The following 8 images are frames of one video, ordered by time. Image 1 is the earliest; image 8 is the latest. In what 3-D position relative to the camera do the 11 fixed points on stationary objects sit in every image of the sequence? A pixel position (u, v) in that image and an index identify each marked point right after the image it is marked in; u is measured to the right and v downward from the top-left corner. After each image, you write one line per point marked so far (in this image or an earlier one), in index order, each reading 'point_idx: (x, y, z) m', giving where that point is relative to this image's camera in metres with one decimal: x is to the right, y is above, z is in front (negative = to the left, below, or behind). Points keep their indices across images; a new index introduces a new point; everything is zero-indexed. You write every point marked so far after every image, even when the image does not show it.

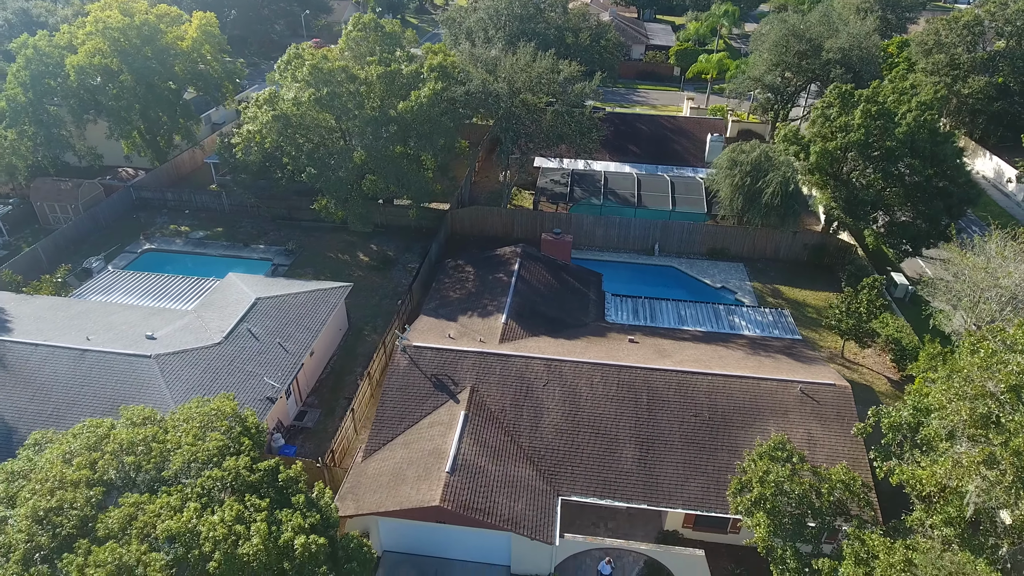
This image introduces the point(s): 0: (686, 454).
0: (+5.4, -5.0, +19.7) m
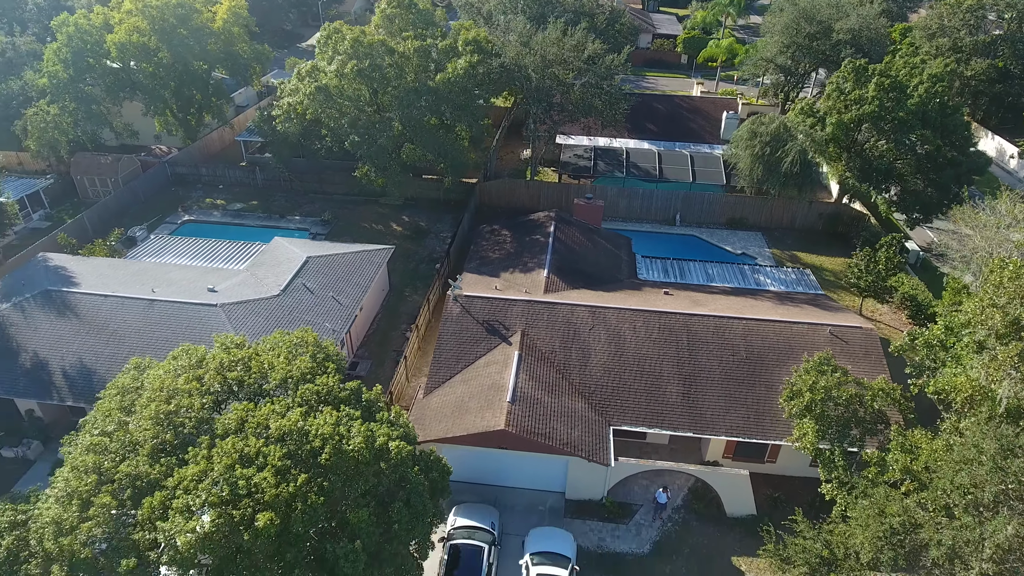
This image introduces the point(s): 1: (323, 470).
0: (+7.1, -3.2, +21.1) m
1: (-4.0, -3.8, +13.6) m
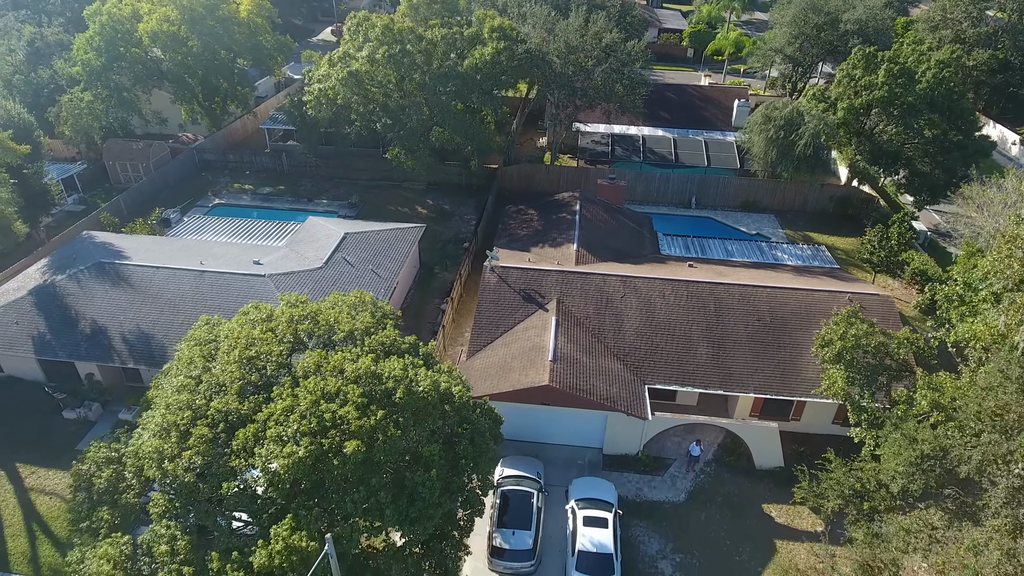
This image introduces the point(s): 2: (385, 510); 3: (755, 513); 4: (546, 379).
0: (+8.4, -2.1, +22.2) m
1: (-2.6, -2.7, +14.7) m
2: (-2.6, -4.6, +13.4) m
3: (+7.4, -6.9, +19.6) m
4: (+1.1, -2.8, +19.9) m
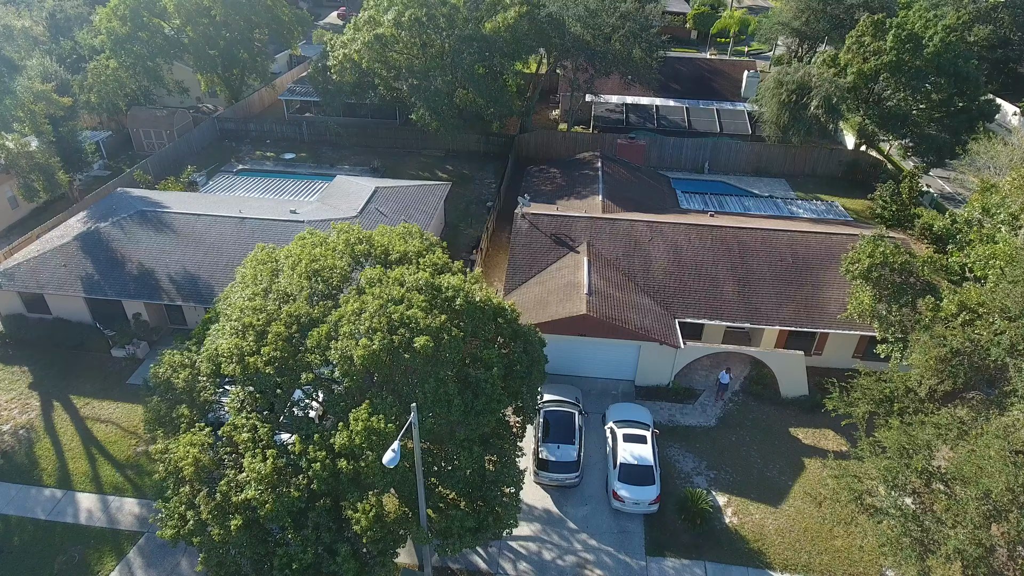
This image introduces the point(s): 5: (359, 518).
0: (+9.6, 0.0, +23.2) m
1: (-1.3, -0.6, +15.6) m
2: (-1.3, -2.5, +14.3) m
3: (+8.7, -4.7, +20.6) m
4: (+2.3, -0.7, +20.8) m
5: (-3.1, -4.5, +12.7) m
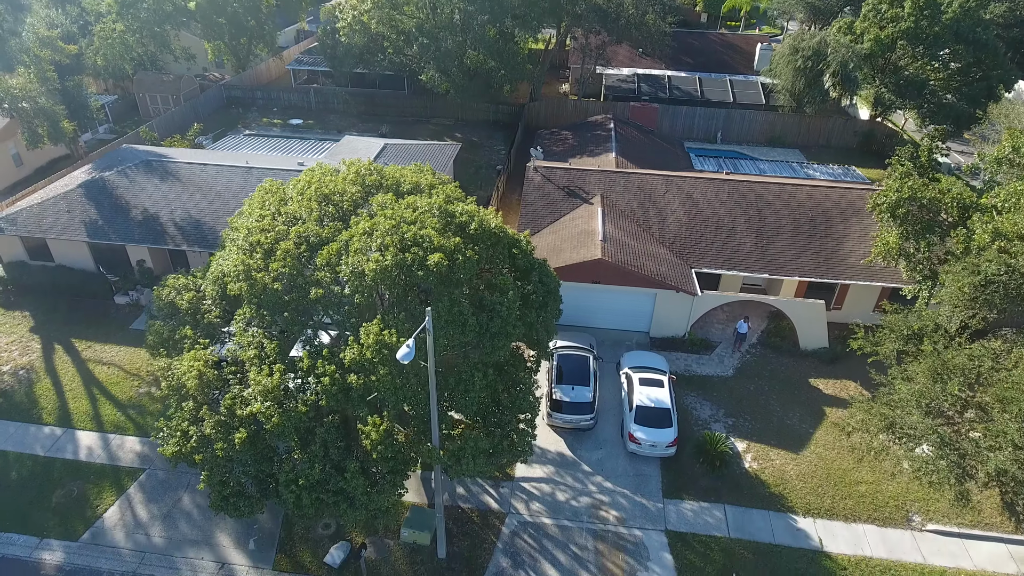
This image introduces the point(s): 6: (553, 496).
0: (+10.0, +1.7, +22.6) m
1: (-0.9, +1.2, +15.0) m
2: (-1.0, -0.7, +13.7) m
3: (+9.0, -3.1, +20.0) m
4: (+2.7, +1.1, +20.2) m
5: (-2.7, -2.7, +12.2) m
6: (+1.1, -5.4, +16.7) m
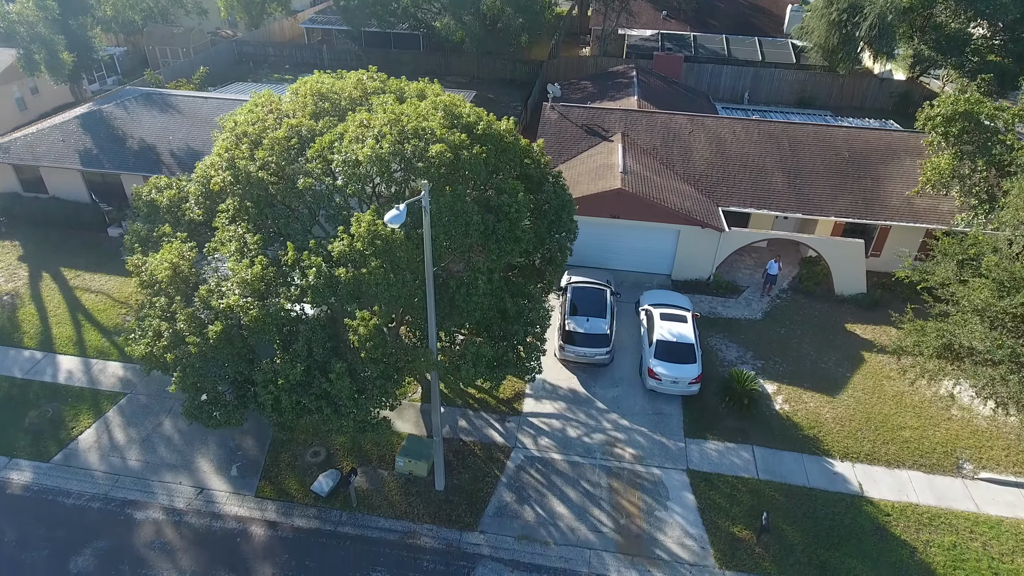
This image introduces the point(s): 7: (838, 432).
0: (+10.5, +3.5, +21.0) m
1: (-0.7, +3.2, +13.6) m
2: (-0.8, +1.3, +12.3) m
3: (+9.3, -1.2, +18.3) m
4: (+3.1, +3.0, +18.7) m
5: (-2.6, -0.6, +10.8) m
6: (+1.2, -3.4, +15.2) m
7: (+7.8, -3.5, +15.4) m
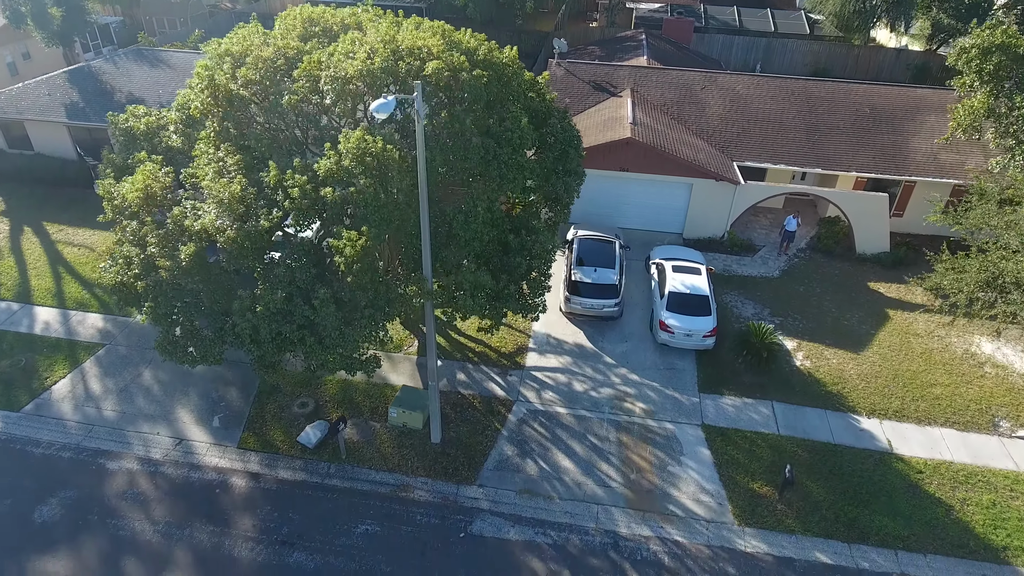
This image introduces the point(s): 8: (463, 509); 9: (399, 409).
0: (+10.6, +4.7, +19.9) m
1: (-0.6, +4.5, +12.7) m
2: (-0.7, +2.6, +11.4) m
3: (+9.4, 0.0, +17.3) m
4: (+3.2, +4.3, +17.7) m
5: (-2.6, +0.6, +9.9) m
6: (+1.3, -2.2, +14.3) m
7: (+7.9, -2.2, +14.3) m
8: (-0.9, -4.0, +11.7) m
9: (-2.3, -2.5, +12.9) m
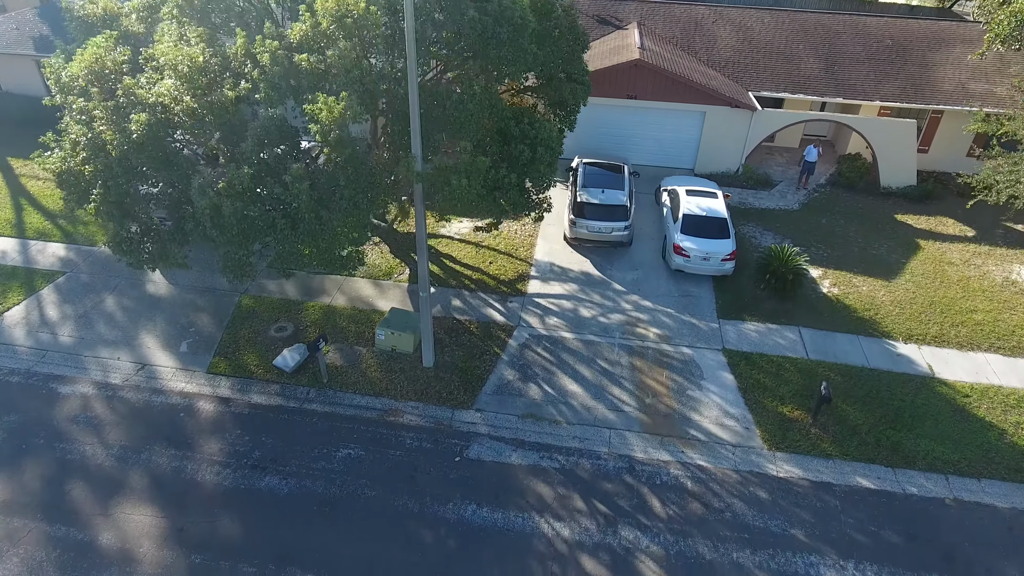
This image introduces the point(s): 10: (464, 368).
0: (+10.6, +6.4, +18.7) m
1: (-0.6, +6.1, +11.4) m
2: (-0.7, +4.3, +10.1) m
3: (+9.4, +1.7, +16.0) m
4: (+3.2, +6.0, +16.5) m
5: (-2.6, +2.3, +8.6) m
6: (+1.3, -0.5, +13.0) m
7: (+7.9, -0.5, +13.1) m
8: (-0.9, -2.4, +10.4) m
9: (-2.3, -0.8, +11.6) m
10: (-0.9, -1.5, +11.6) m
